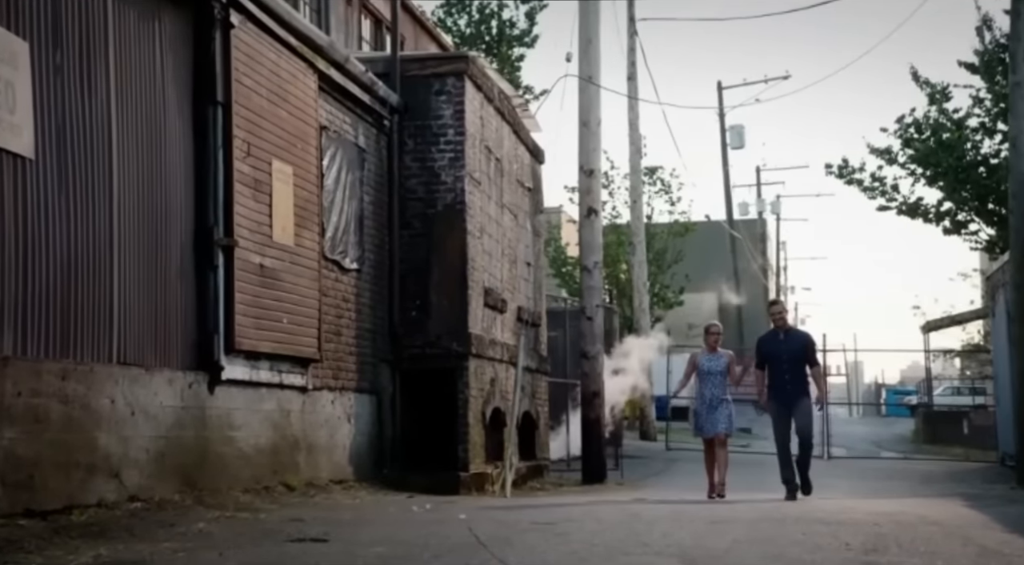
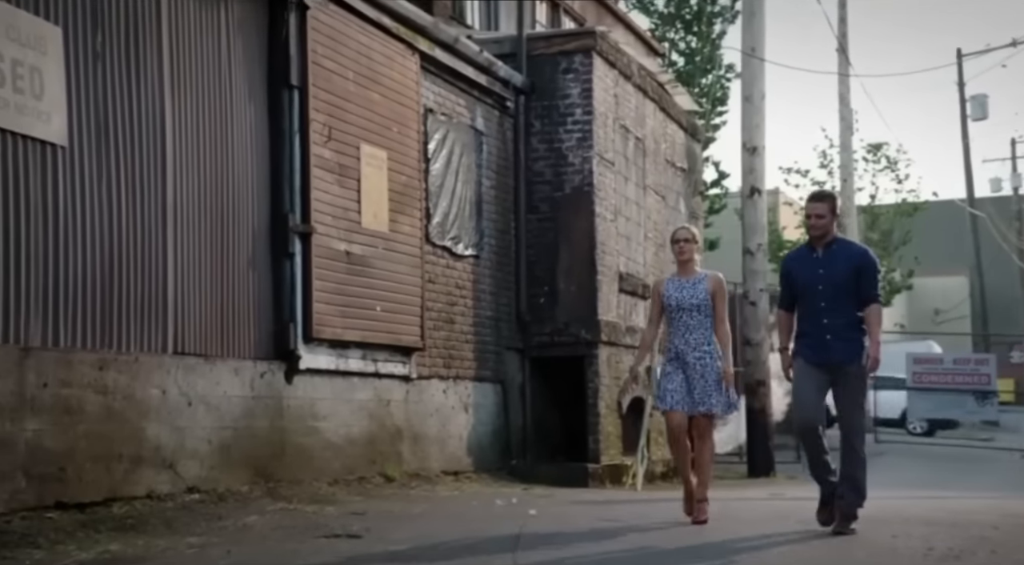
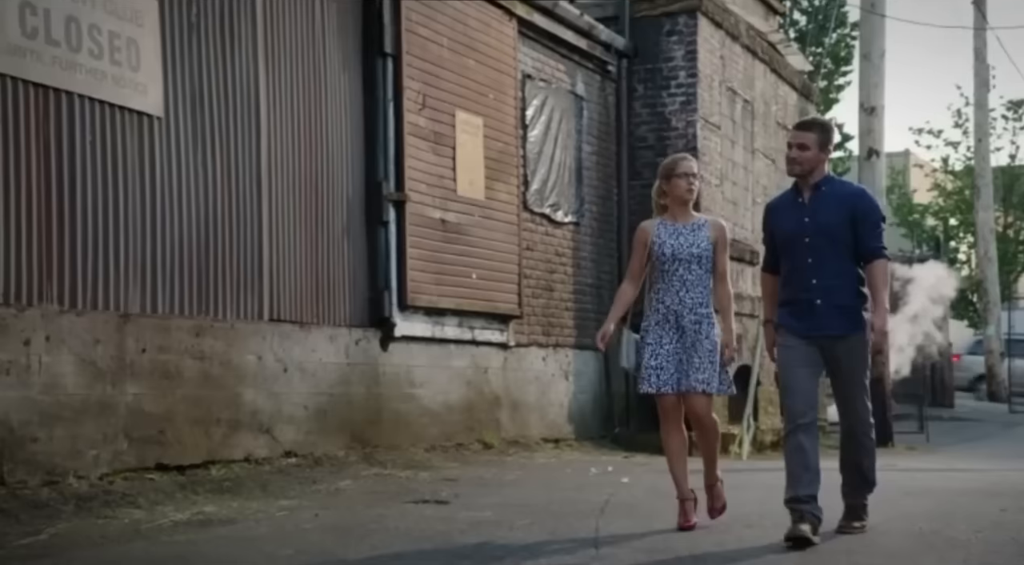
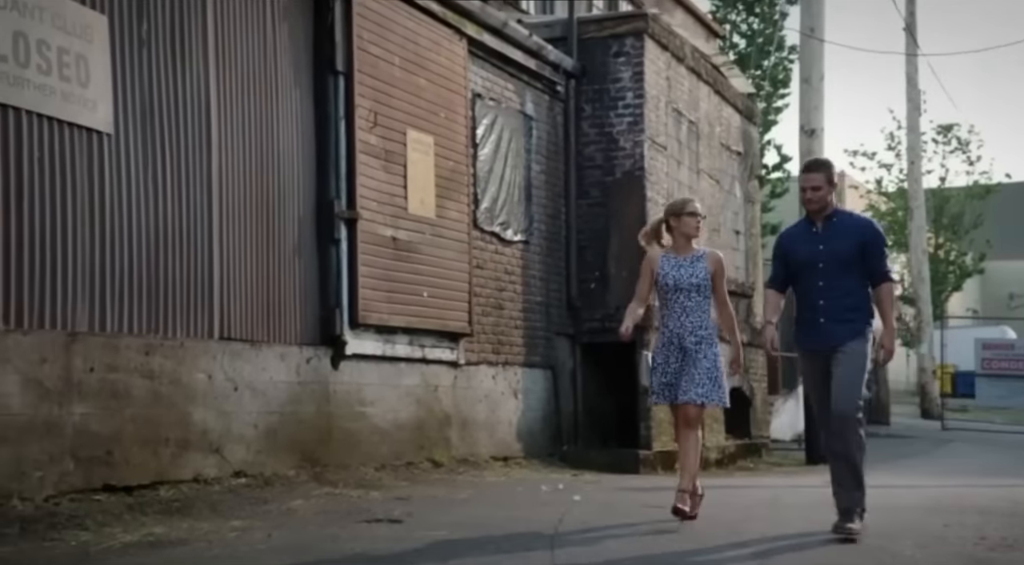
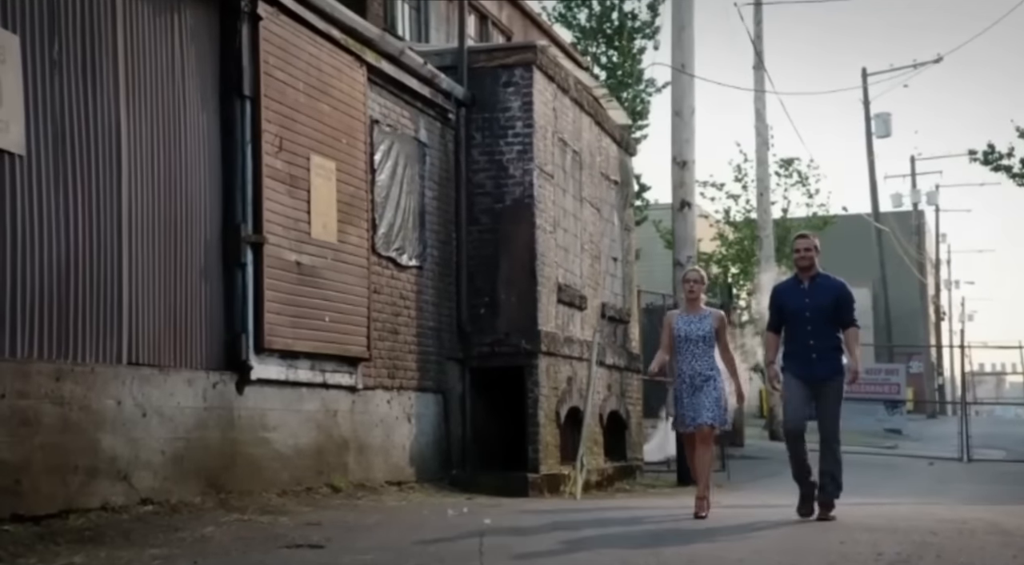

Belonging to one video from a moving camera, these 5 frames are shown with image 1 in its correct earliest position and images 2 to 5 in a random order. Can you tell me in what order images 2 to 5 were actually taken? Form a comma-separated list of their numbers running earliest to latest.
5, 2, 4, 3
